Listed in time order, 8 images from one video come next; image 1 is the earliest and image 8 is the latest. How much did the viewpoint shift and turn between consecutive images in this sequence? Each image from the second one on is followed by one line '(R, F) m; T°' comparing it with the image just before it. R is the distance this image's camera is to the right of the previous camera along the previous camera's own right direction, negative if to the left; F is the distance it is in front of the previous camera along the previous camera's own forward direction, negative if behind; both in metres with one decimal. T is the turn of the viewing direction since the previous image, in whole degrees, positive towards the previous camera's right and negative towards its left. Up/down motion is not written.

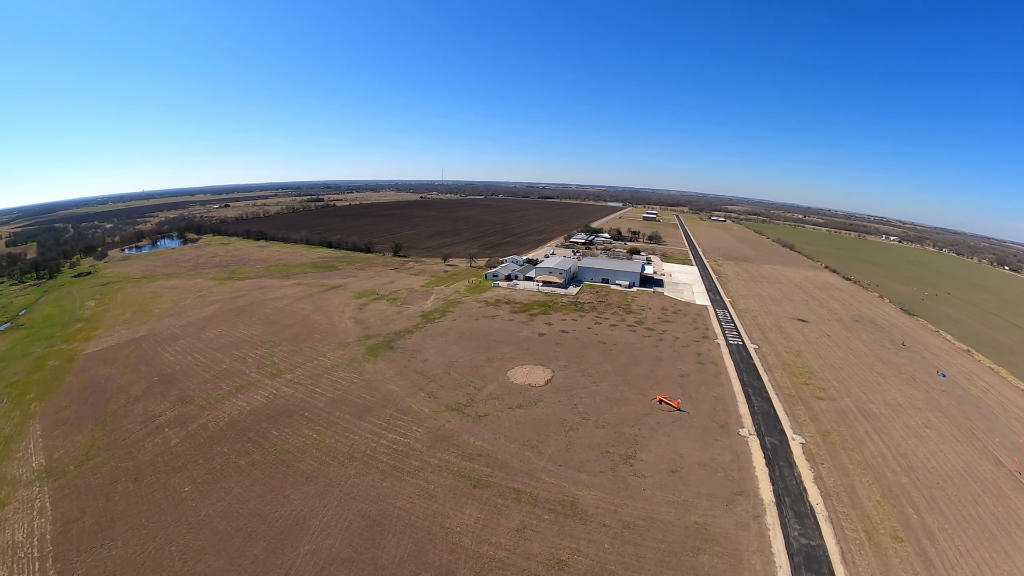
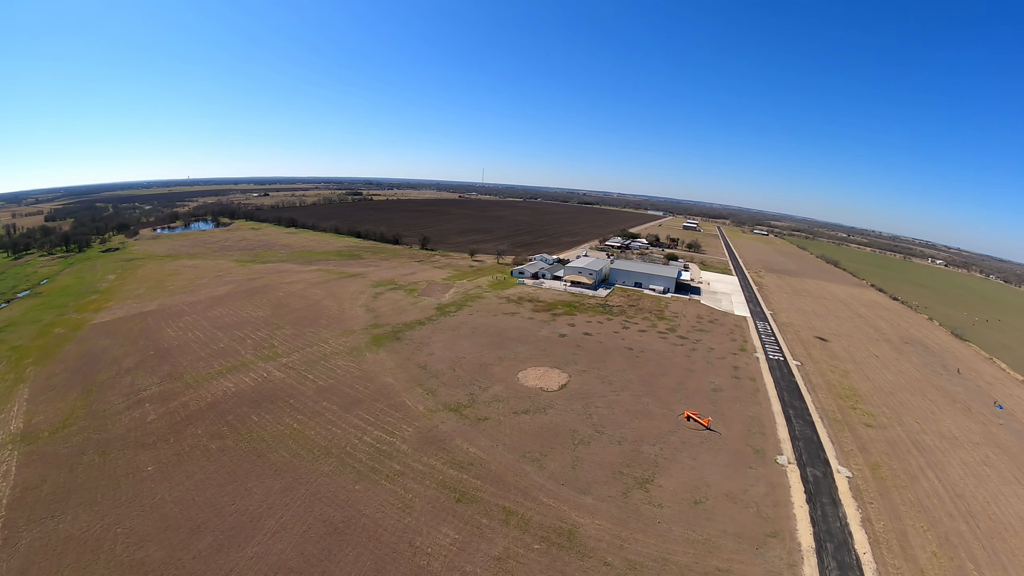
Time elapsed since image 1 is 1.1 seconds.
(+1.0, +2.0) m; -5°
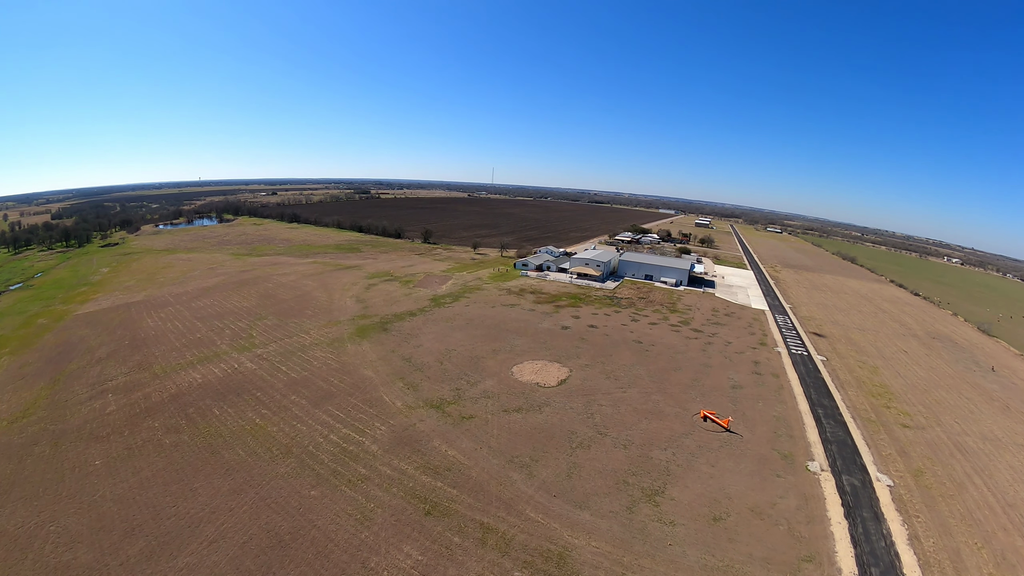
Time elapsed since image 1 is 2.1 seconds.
(+0.9, +2.1) m; -2°
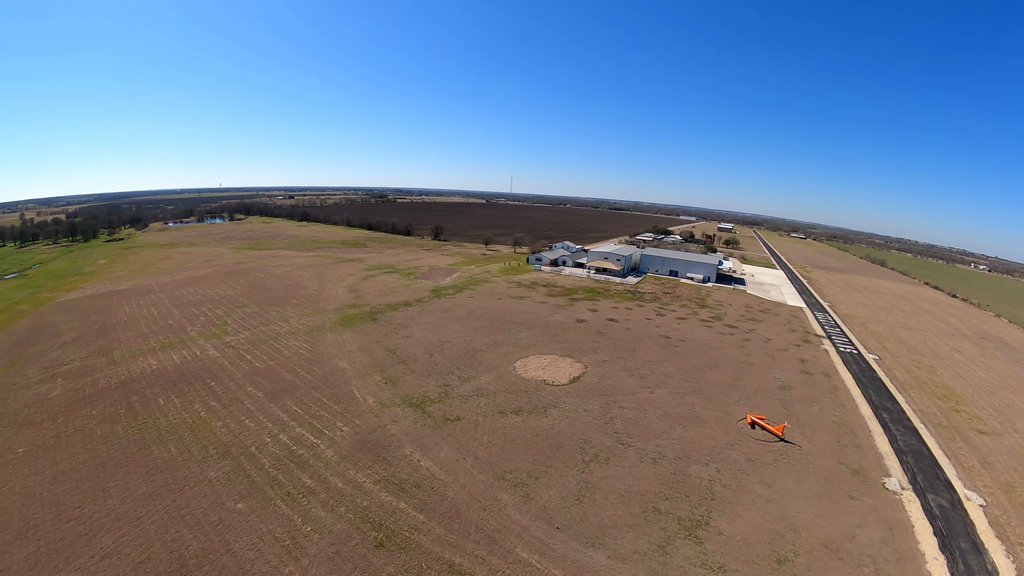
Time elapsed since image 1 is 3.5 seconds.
(+0.7, +2.9) m; -3°
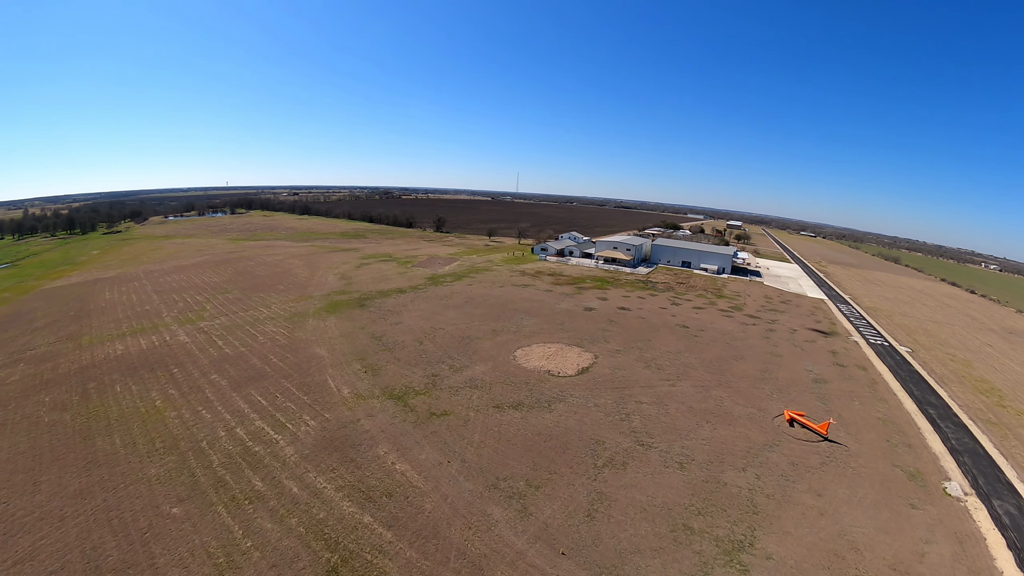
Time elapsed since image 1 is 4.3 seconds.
(+0.3, +1.9) m; -1°
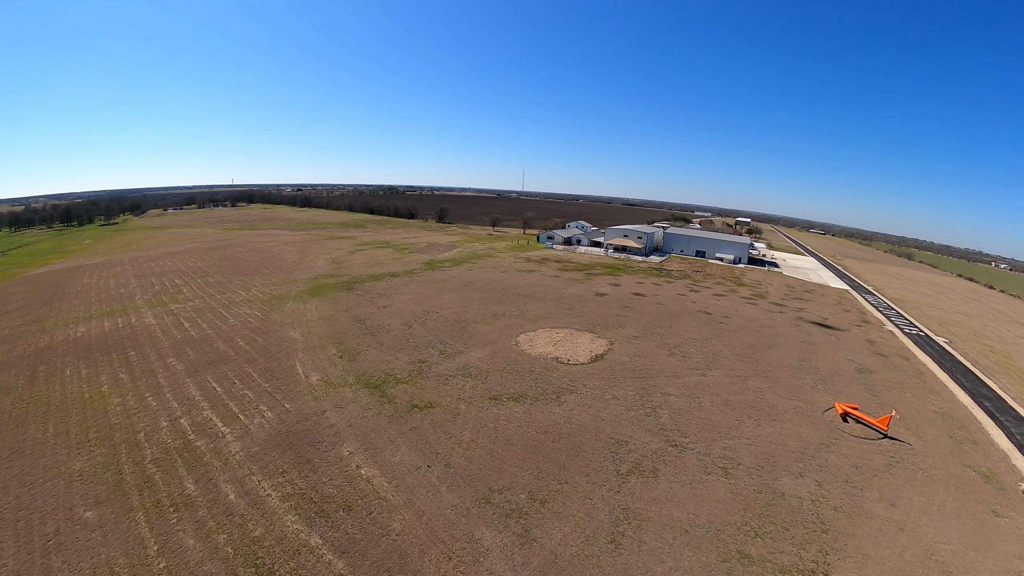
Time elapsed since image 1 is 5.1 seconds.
(+0.1, +1.8) m; -1°
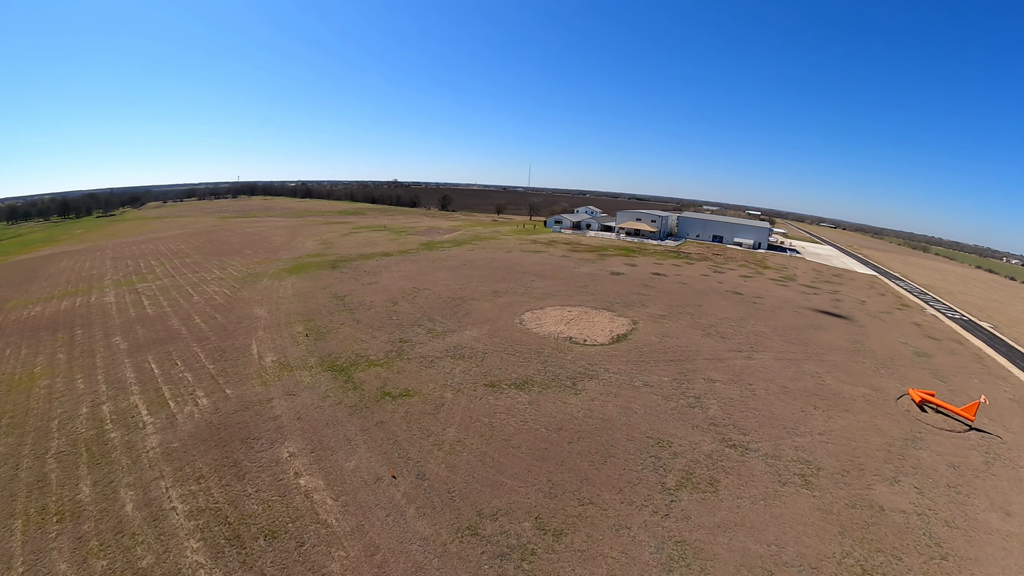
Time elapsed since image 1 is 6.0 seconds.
(+0.1, +1.9) m; -1°
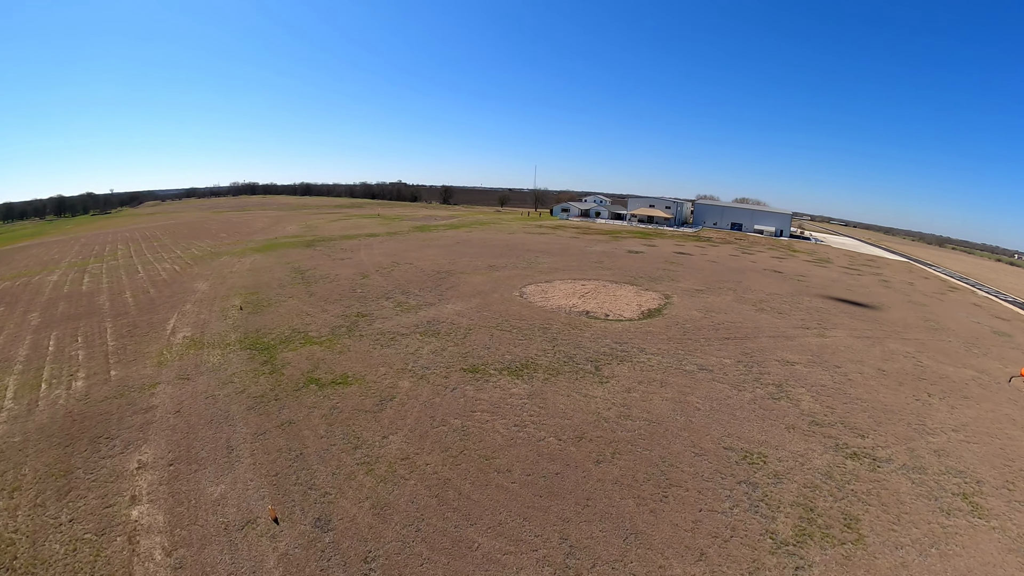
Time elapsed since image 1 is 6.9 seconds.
(+0.2, +2.0) m; -1°
